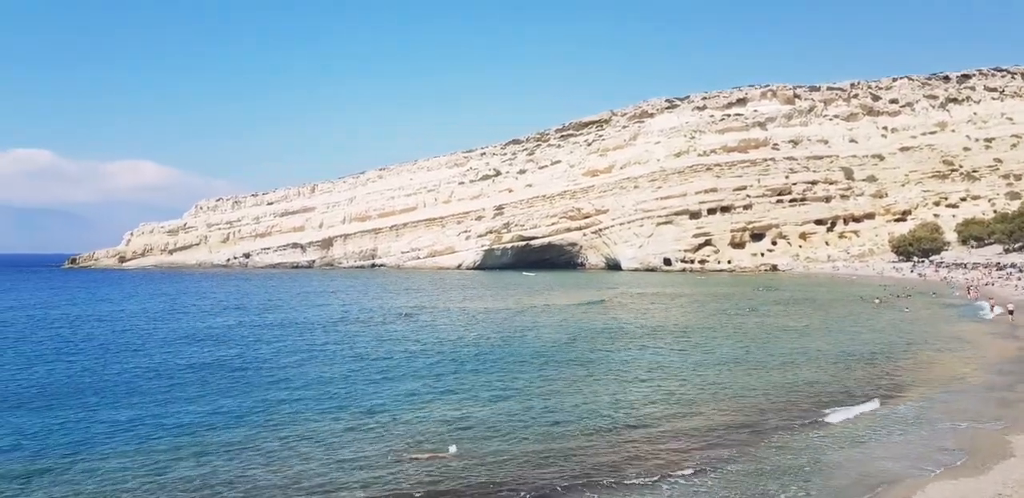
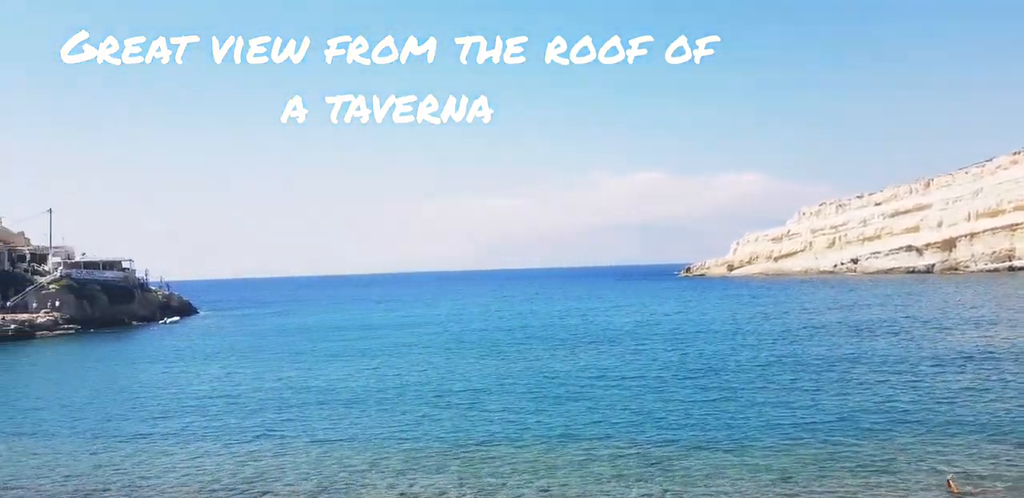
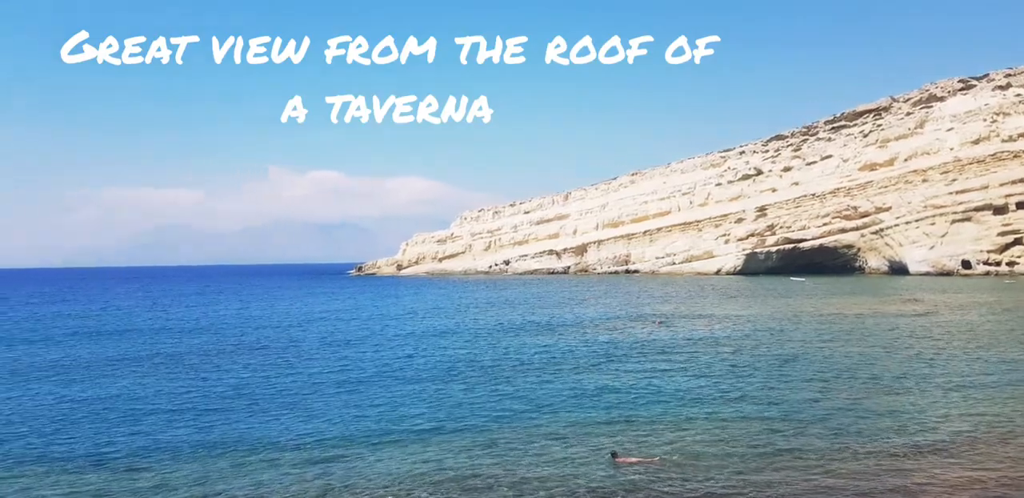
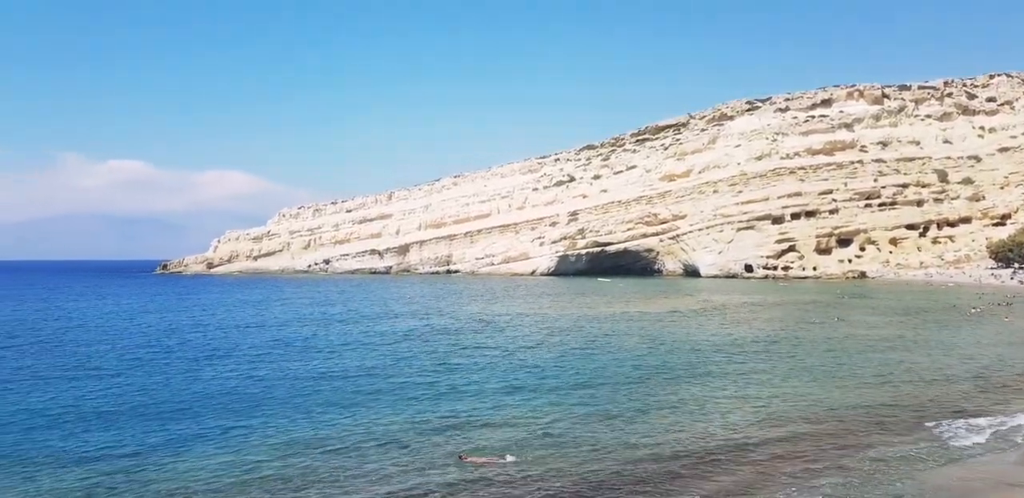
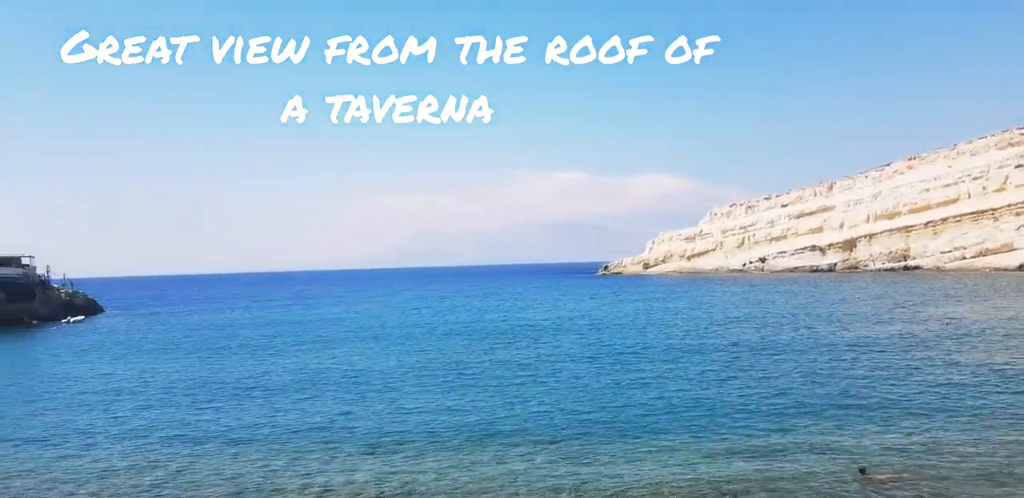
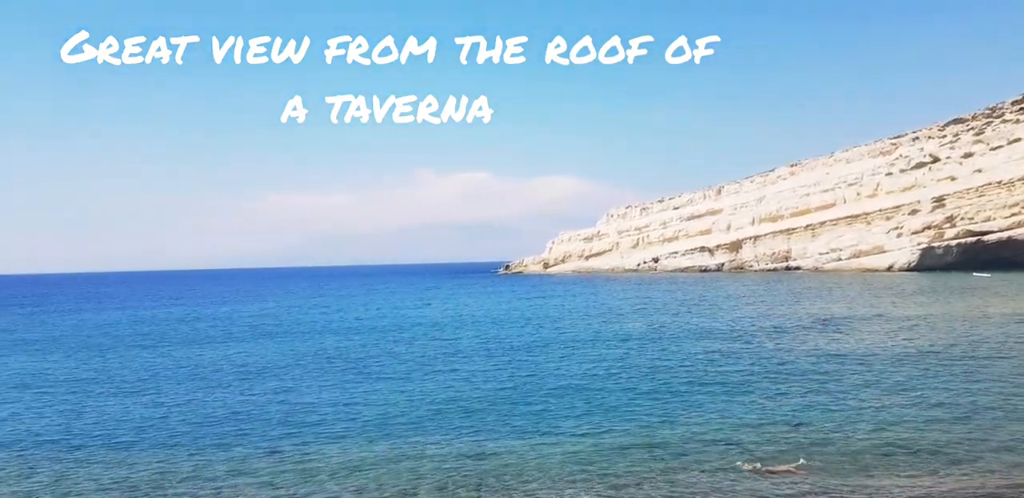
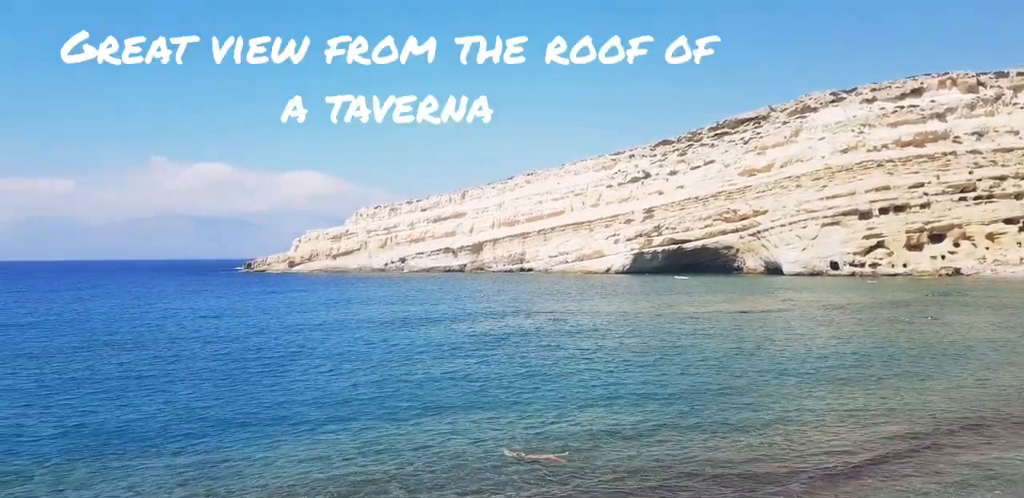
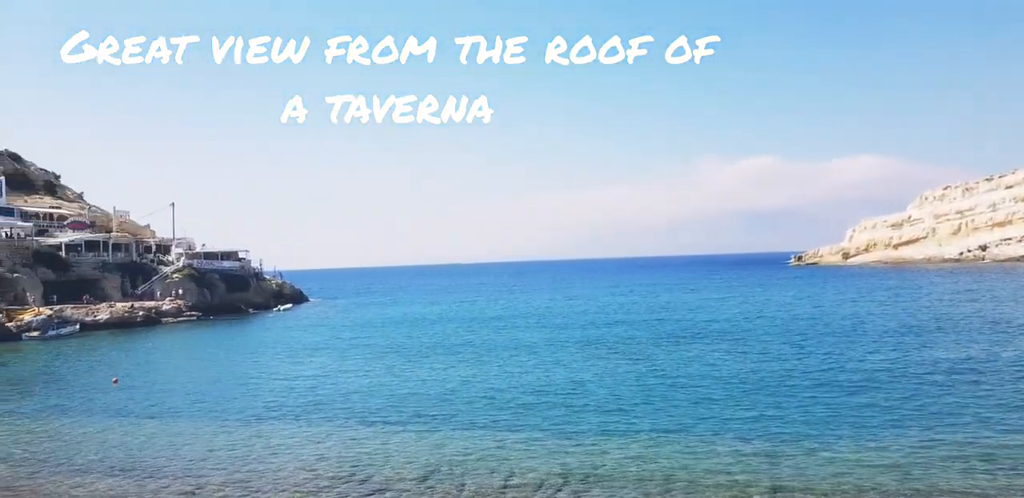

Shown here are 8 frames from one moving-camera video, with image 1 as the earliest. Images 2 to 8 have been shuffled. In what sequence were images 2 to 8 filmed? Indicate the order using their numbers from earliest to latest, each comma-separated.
4, 7, 3, 6, 5, 2, 8
